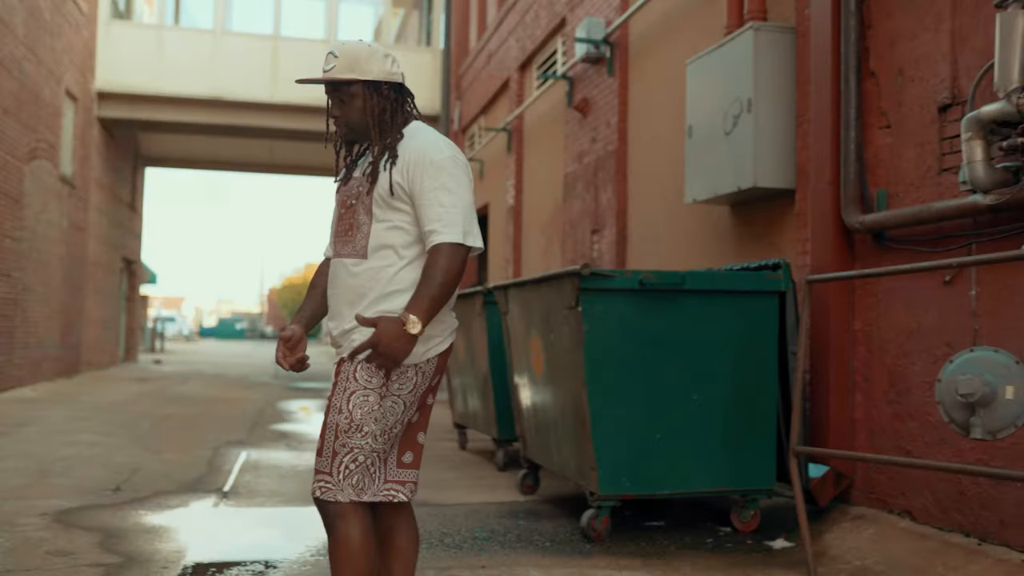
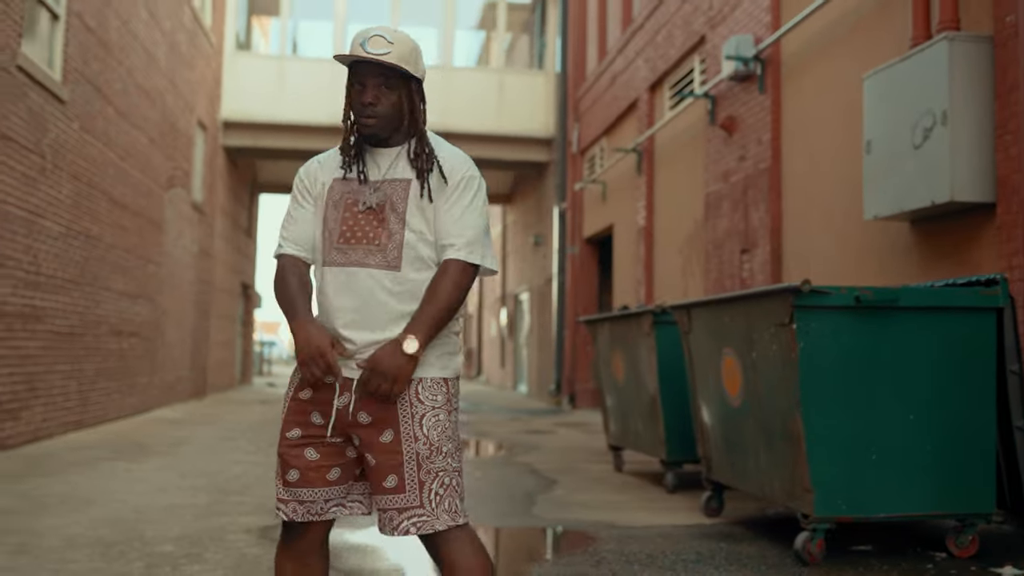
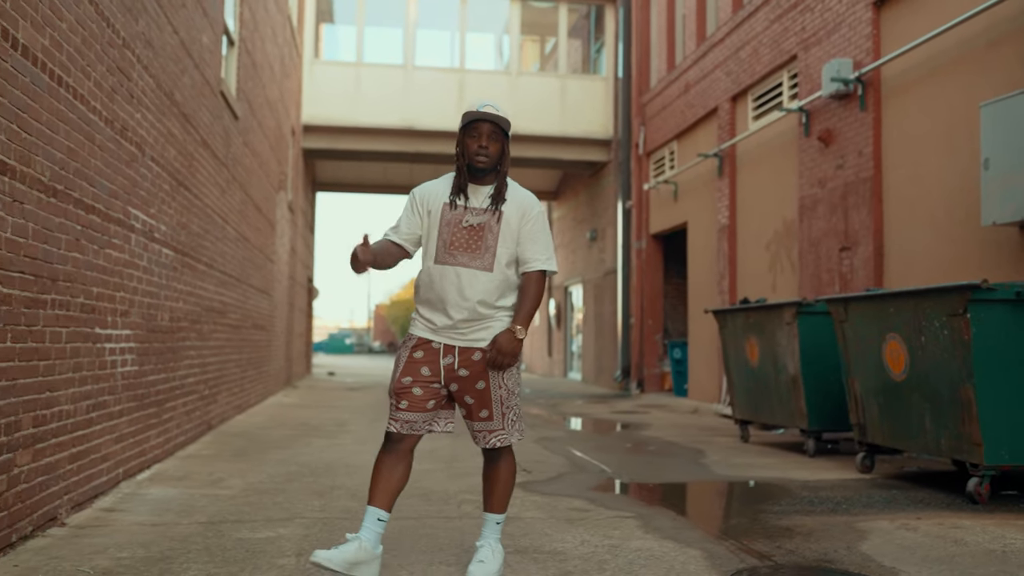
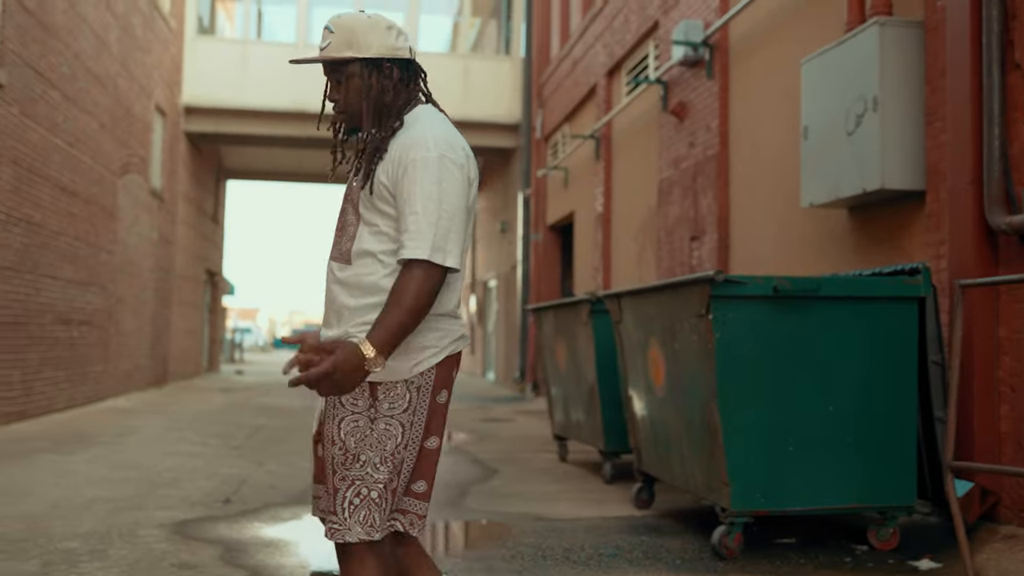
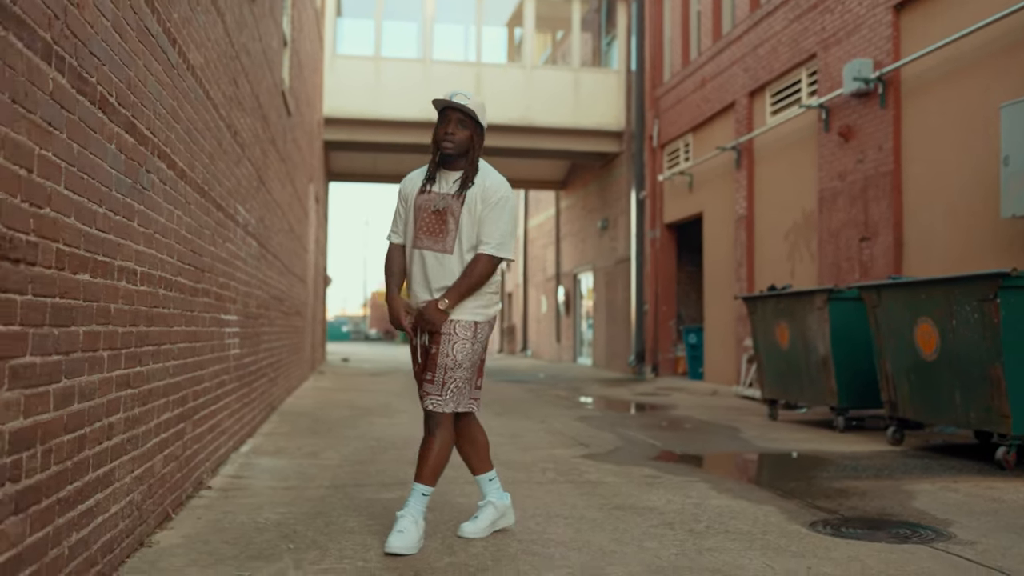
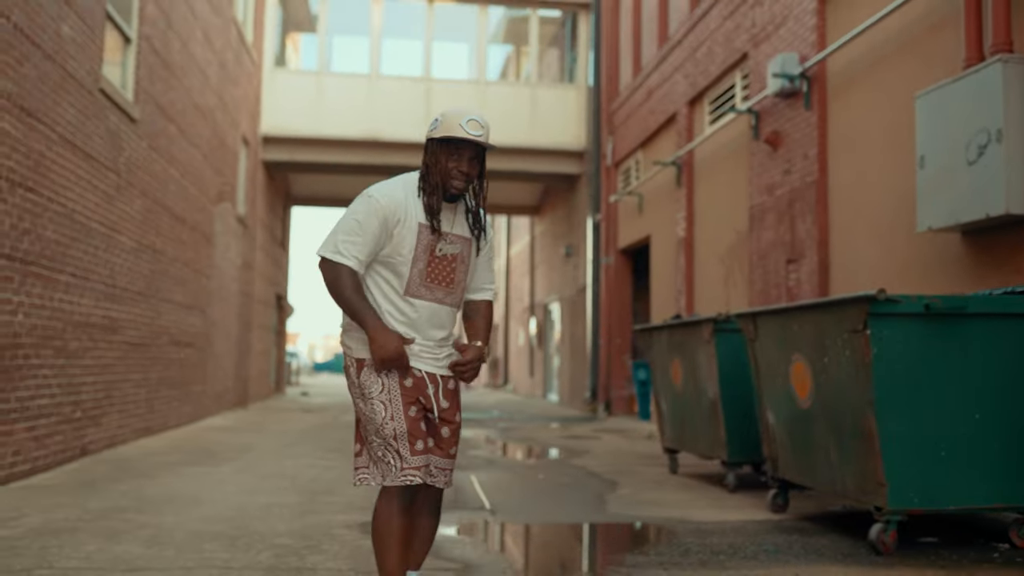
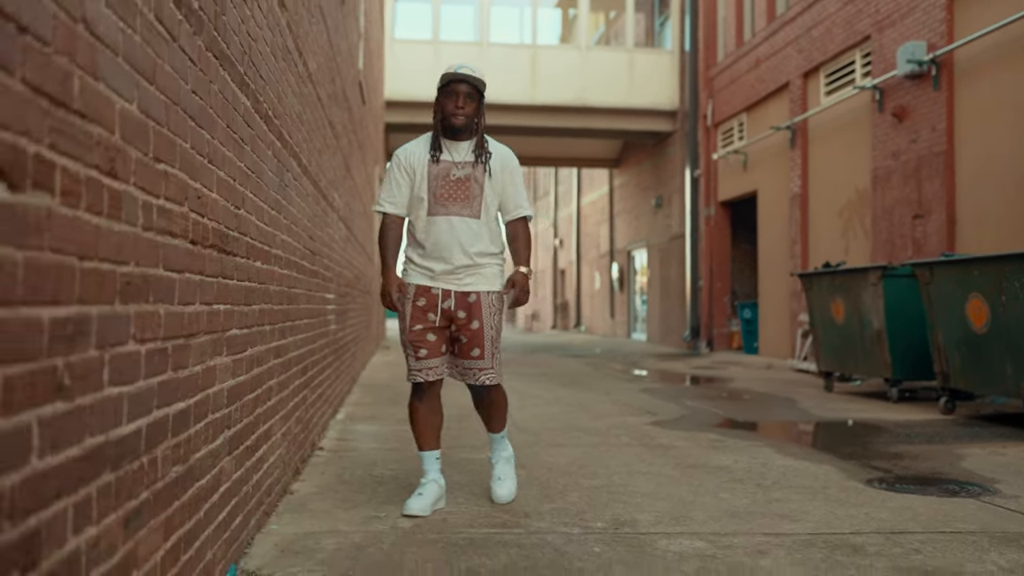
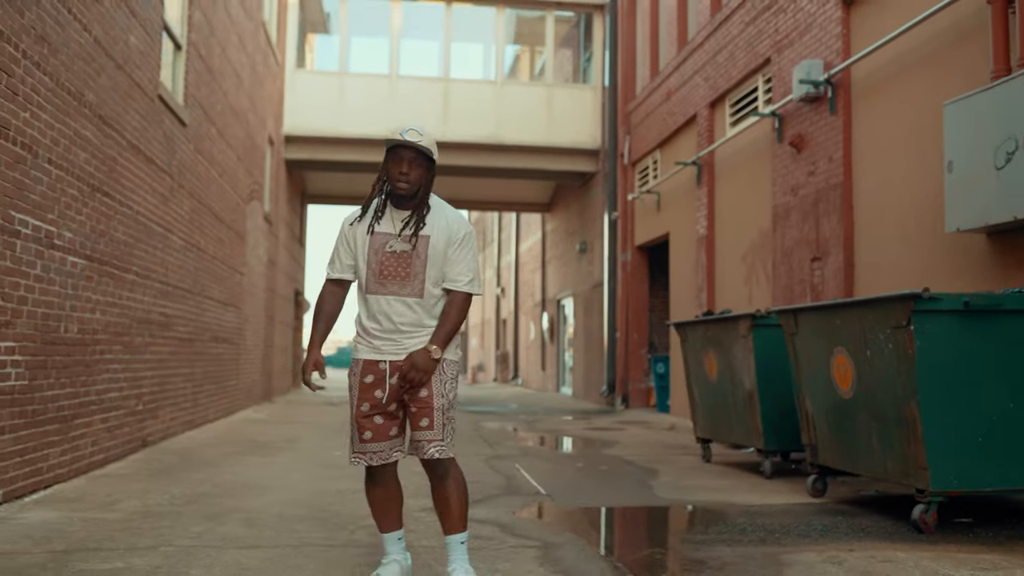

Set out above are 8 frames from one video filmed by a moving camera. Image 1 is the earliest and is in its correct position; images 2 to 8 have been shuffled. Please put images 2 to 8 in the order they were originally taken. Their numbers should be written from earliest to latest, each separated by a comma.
4, 2, 6, 8, 3, 5, 7
